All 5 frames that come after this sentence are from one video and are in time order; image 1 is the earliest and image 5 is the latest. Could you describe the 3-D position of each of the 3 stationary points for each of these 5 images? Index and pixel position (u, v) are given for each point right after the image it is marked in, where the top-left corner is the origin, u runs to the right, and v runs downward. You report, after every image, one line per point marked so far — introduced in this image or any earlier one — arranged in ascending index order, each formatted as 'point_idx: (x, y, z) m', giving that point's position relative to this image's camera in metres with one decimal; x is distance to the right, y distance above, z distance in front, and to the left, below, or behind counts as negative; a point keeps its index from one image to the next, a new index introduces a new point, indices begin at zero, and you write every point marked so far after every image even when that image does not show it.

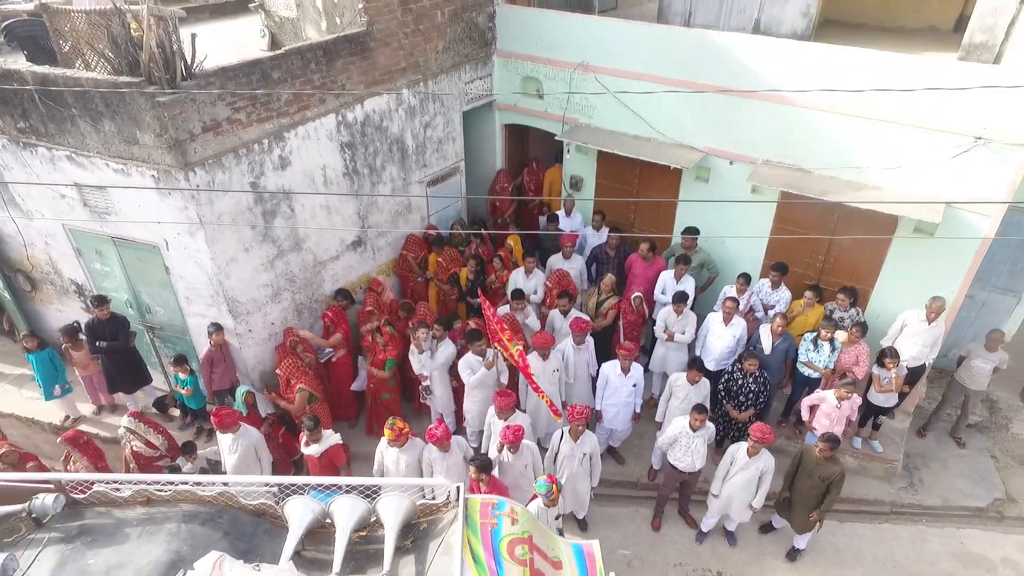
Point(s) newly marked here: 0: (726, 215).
0: (+2.5, +0.9, +6.8) m
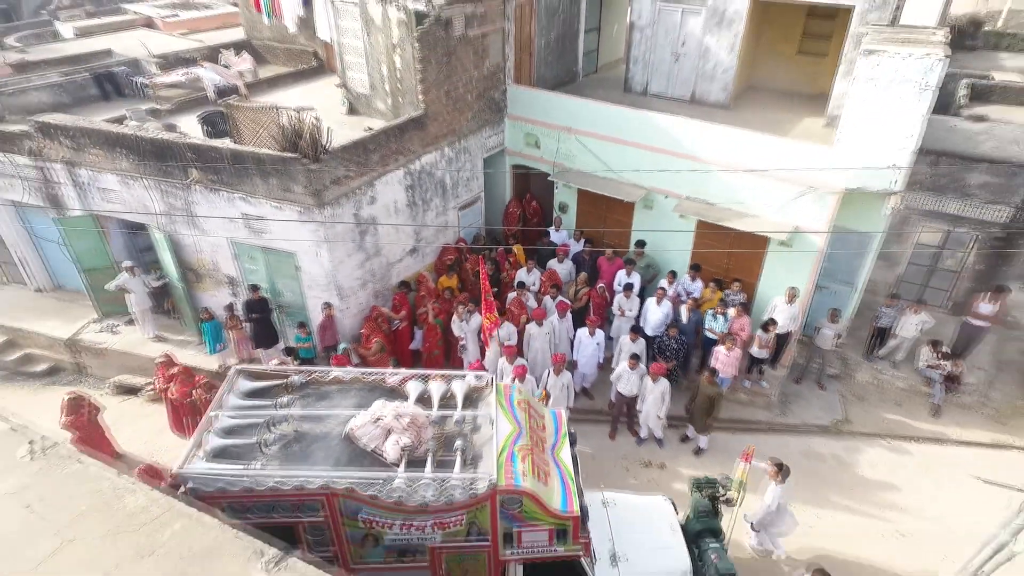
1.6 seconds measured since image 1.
0: (+2.6, +1.0, +10.0) m
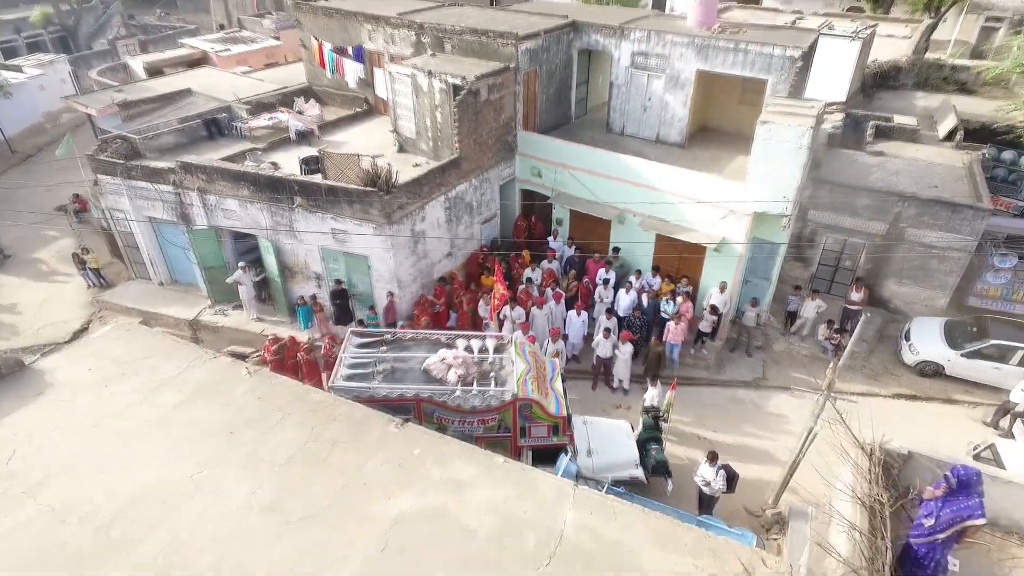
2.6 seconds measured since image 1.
0: (+2.8, +1.1, +13.5) m
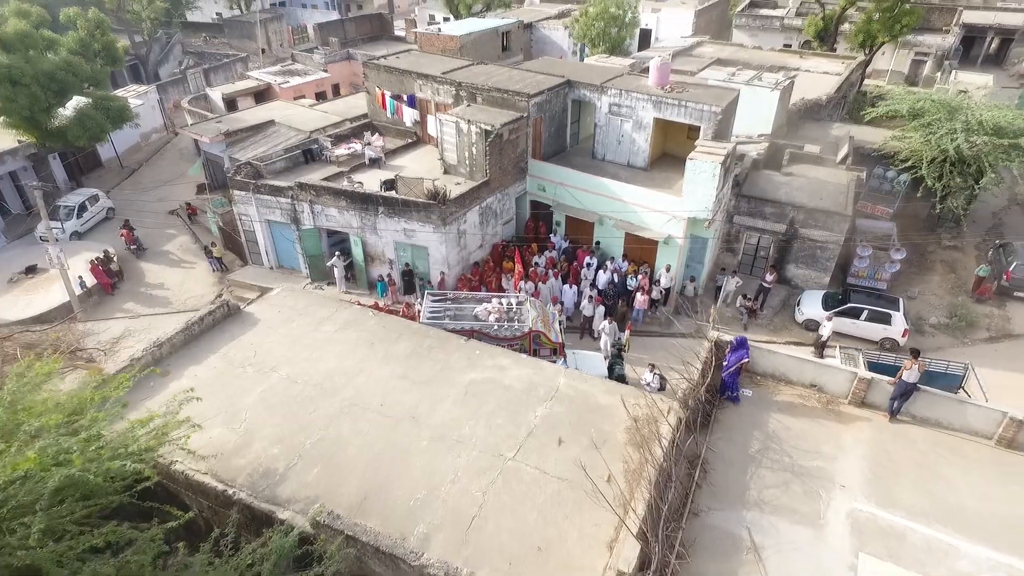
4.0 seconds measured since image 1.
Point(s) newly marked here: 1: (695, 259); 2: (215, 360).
0: (+3.2, +1.7, +19.2) m
1: (+5.8, +0.9, +18.5) m
2: (-6.4, -1.5, +12.6) m
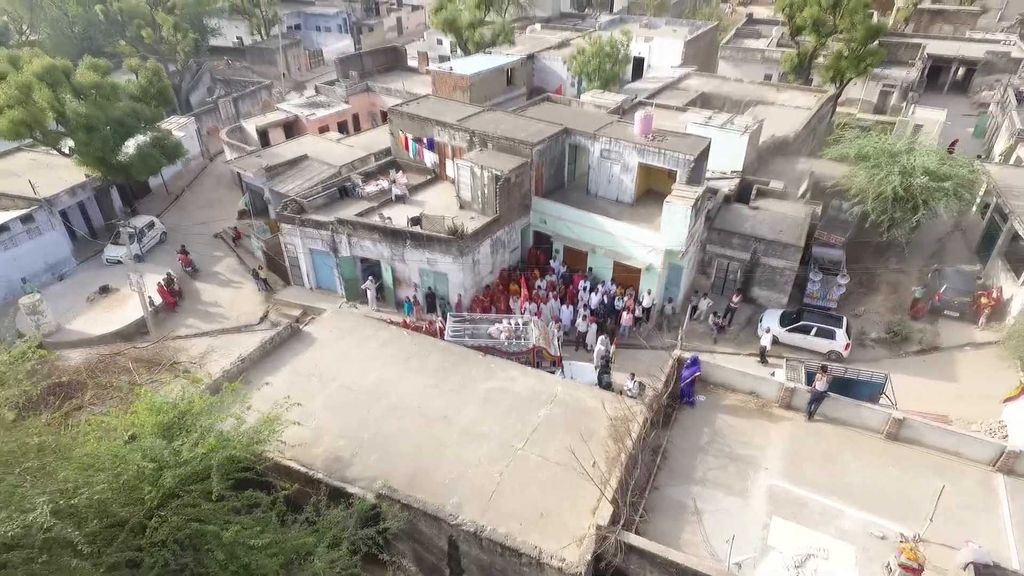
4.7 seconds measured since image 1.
0: (+3.4, +0.9, +22.5) m
1: (+6.0, +0.1, +21.9) m
2: (-6.2, -2.3, +16.0) m
